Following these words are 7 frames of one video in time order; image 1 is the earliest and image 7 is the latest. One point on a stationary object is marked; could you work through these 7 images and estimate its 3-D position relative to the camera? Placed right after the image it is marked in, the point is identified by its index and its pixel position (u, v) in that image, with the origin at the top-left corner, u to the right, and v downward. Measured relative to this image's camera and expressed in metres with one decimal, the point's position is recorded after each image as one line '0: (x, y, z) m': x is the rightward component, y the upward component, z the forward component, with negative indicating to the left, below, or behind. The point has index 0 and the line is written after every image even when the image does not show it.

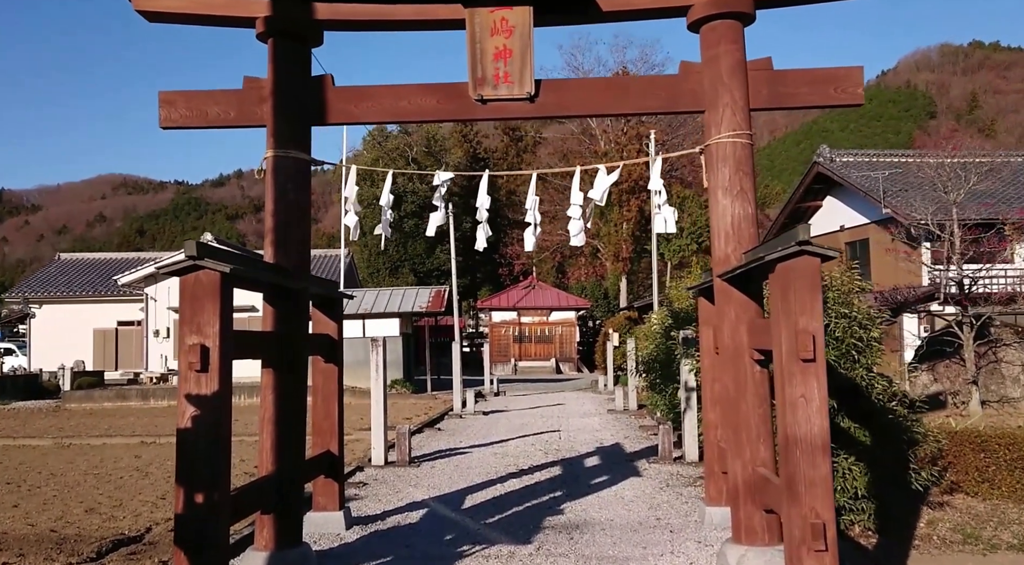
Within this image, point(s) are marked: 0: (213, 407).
0: (-1.4, -0.6, +3.6) m
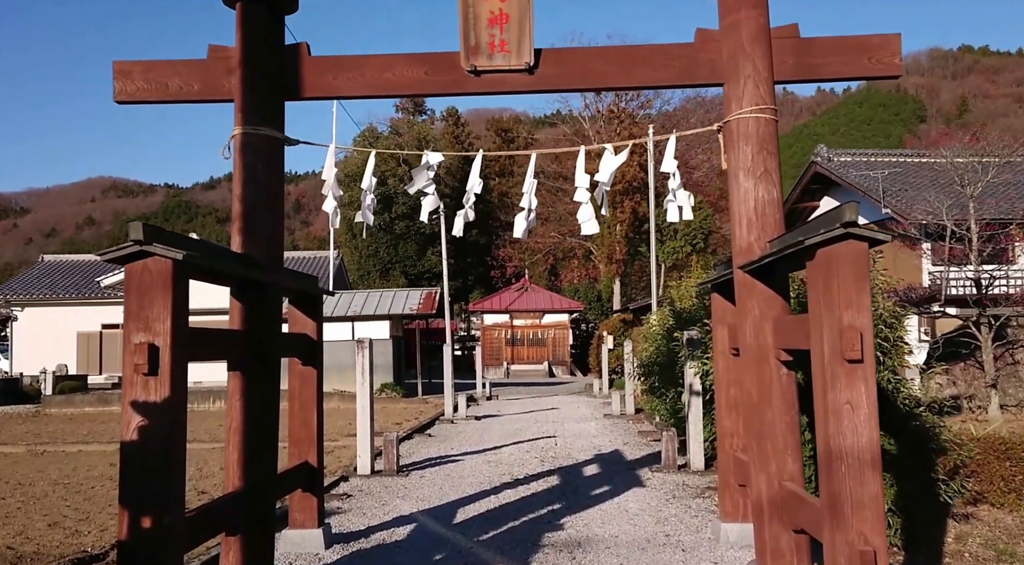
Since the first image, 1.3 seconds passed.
0: (-1.4, -0.5, +3.1) m
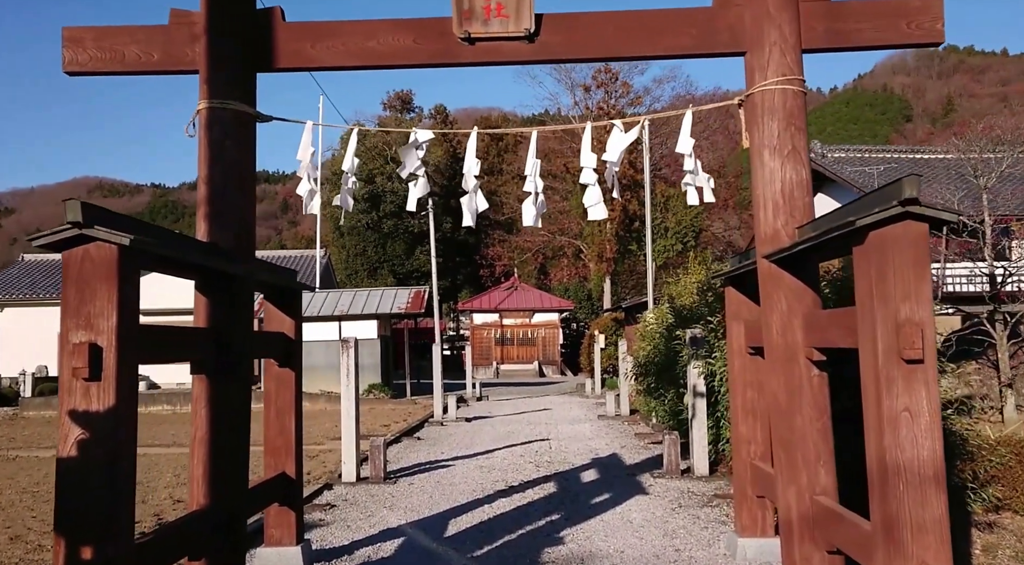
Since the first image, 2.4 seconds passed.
0: (-1.4, -0.5, +2.7) m
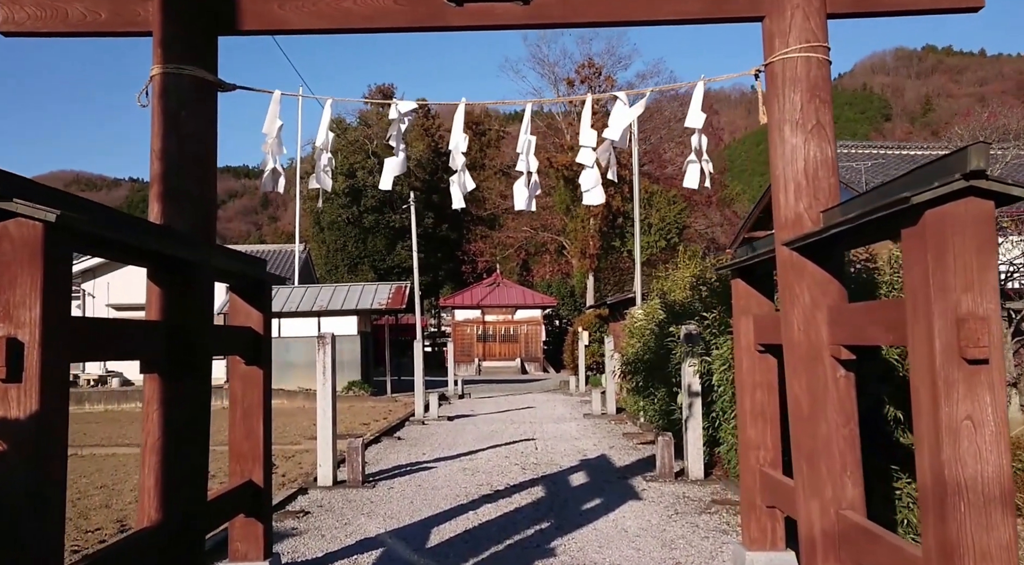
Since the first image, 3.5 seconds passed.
0: (-1.4, -0.5, +2.3) m
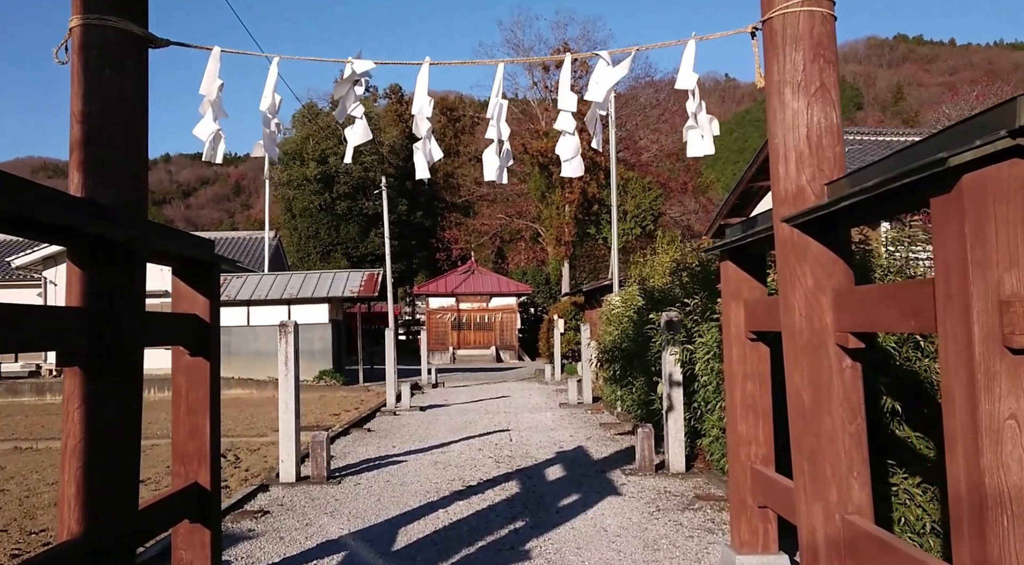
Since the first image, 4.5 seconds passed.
0: (-1.5, -0.4, +1.9) m
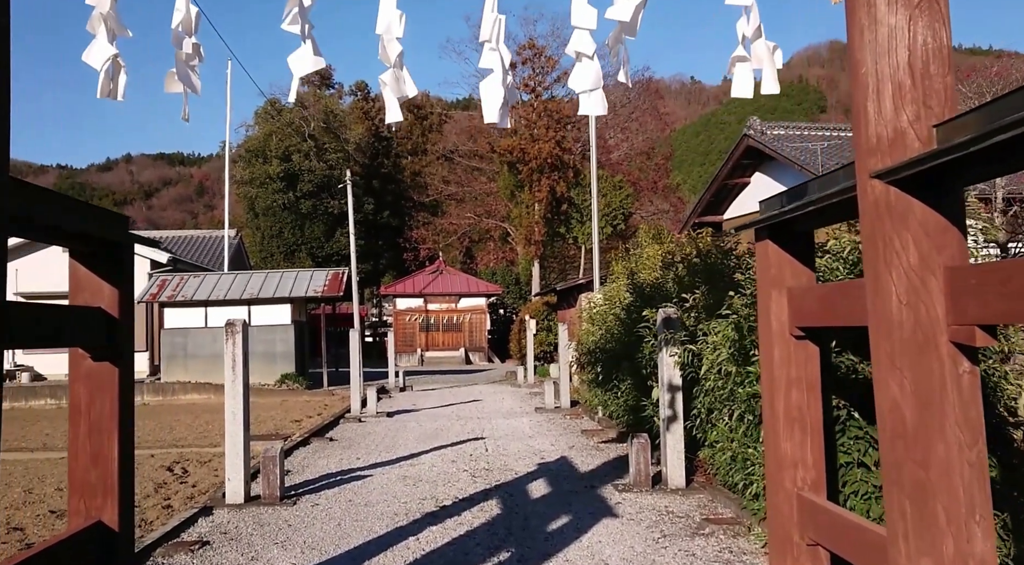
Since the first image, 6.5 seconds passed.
0: (-1.4, -0.3, +1.0) m
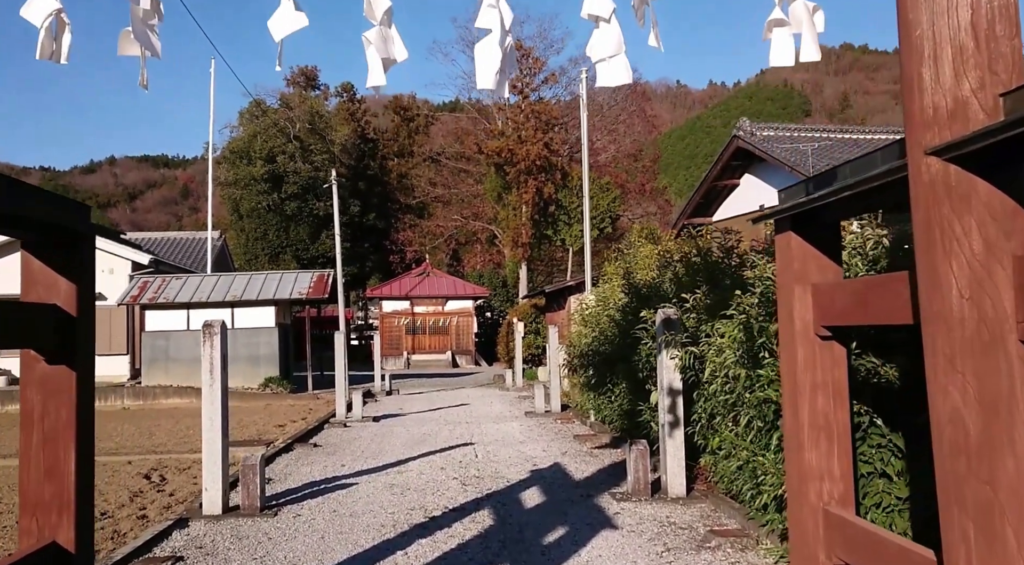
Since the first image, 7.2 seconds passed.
0: (-1.4, -0.3, +0.7) m
